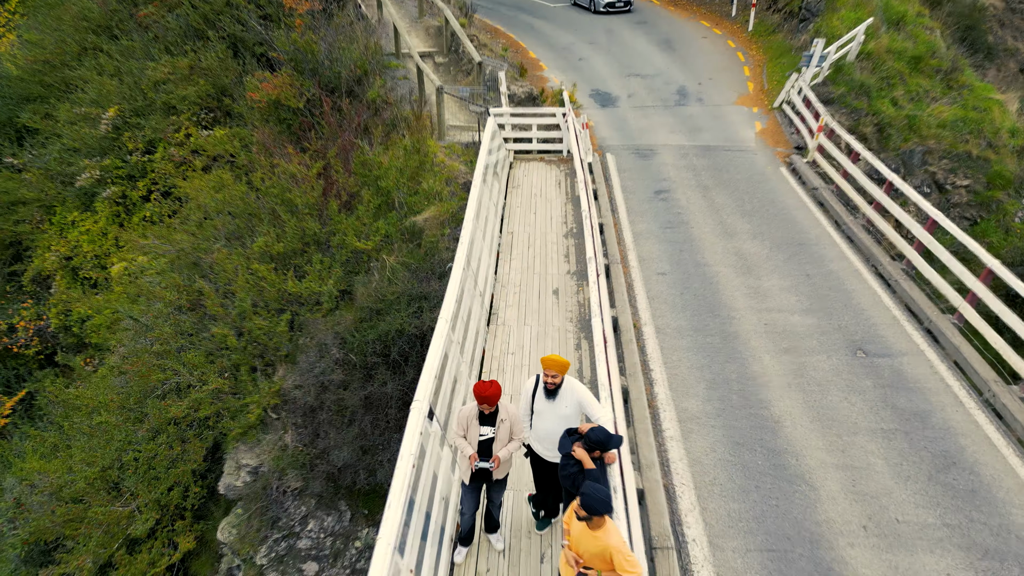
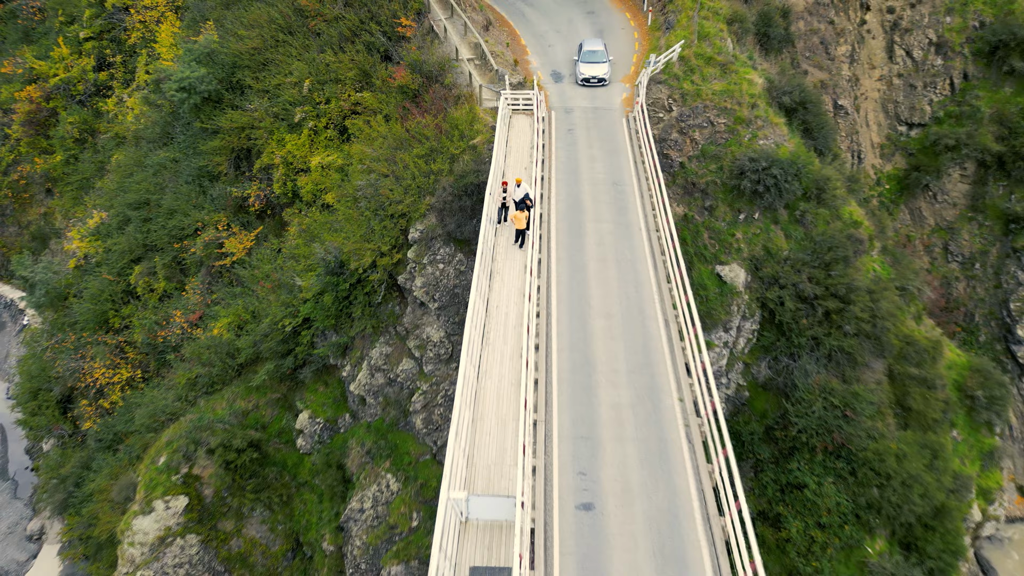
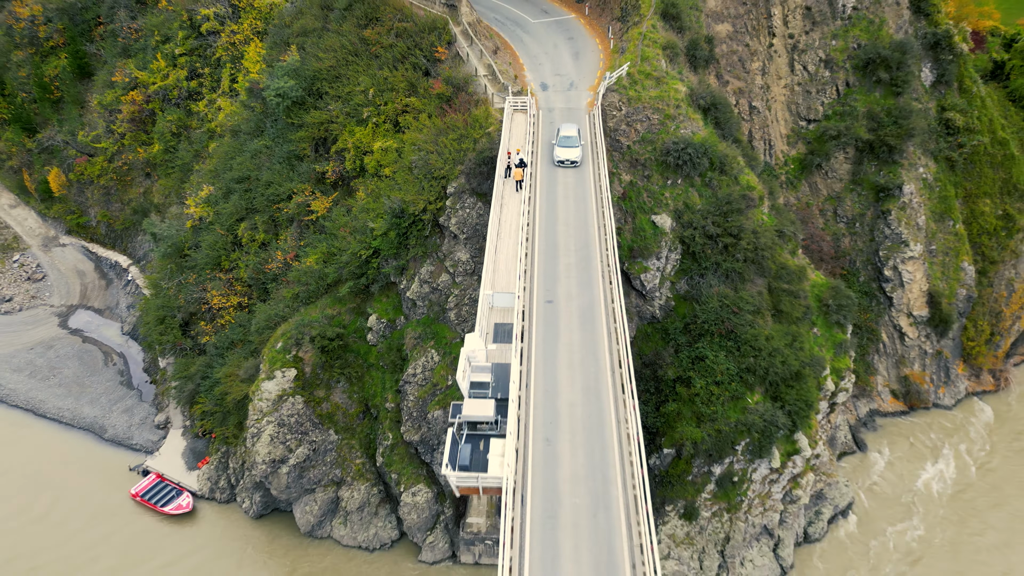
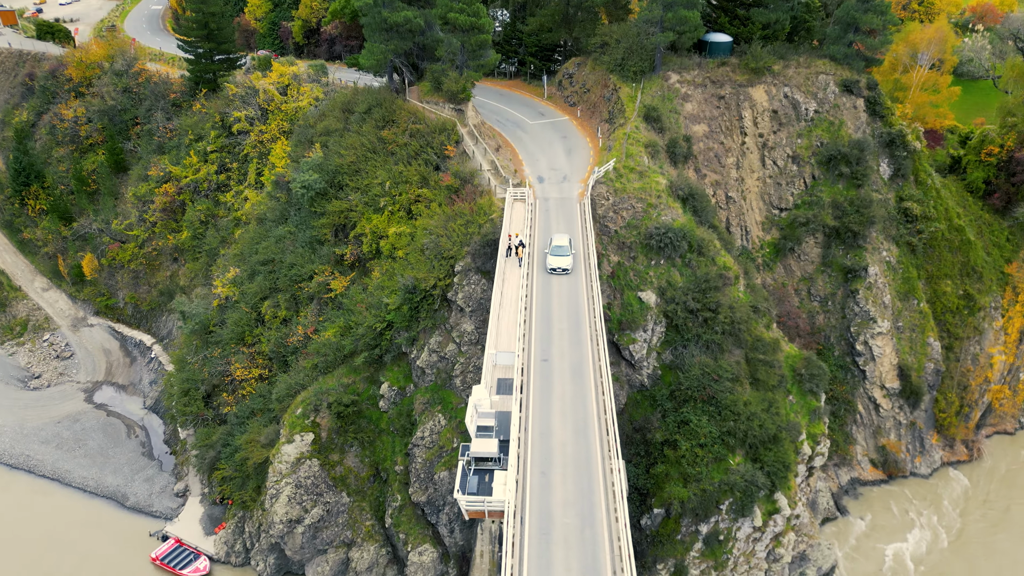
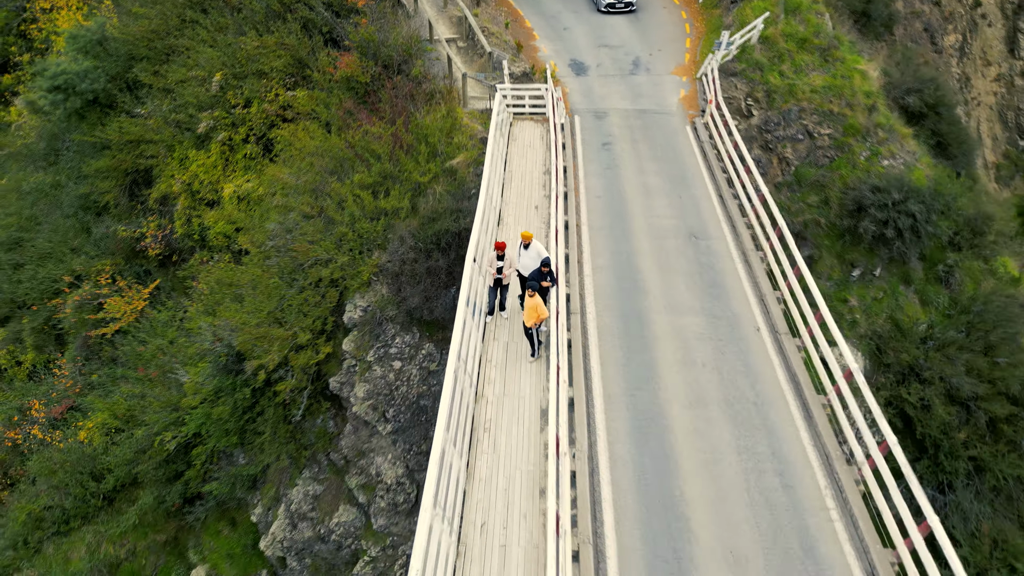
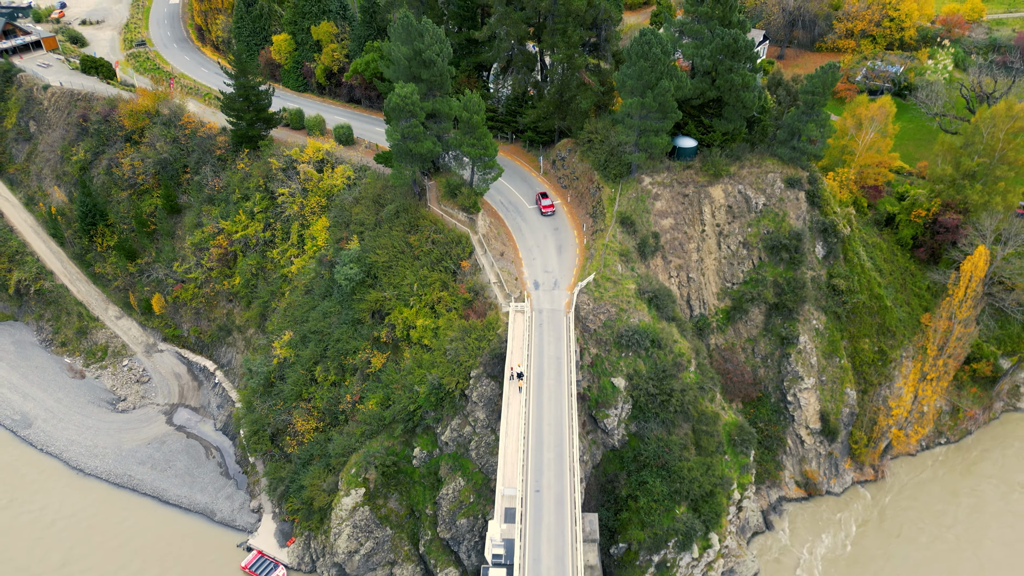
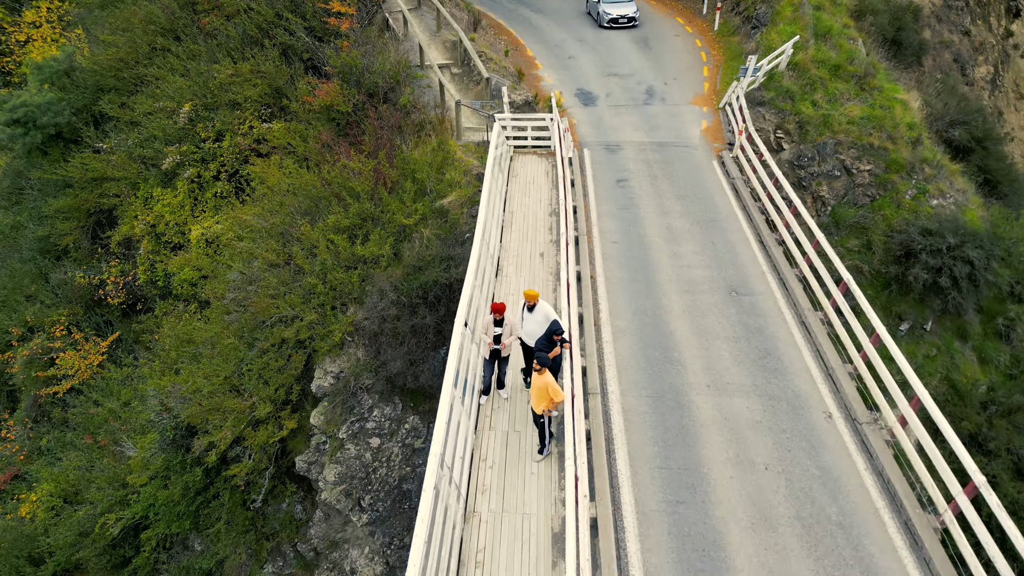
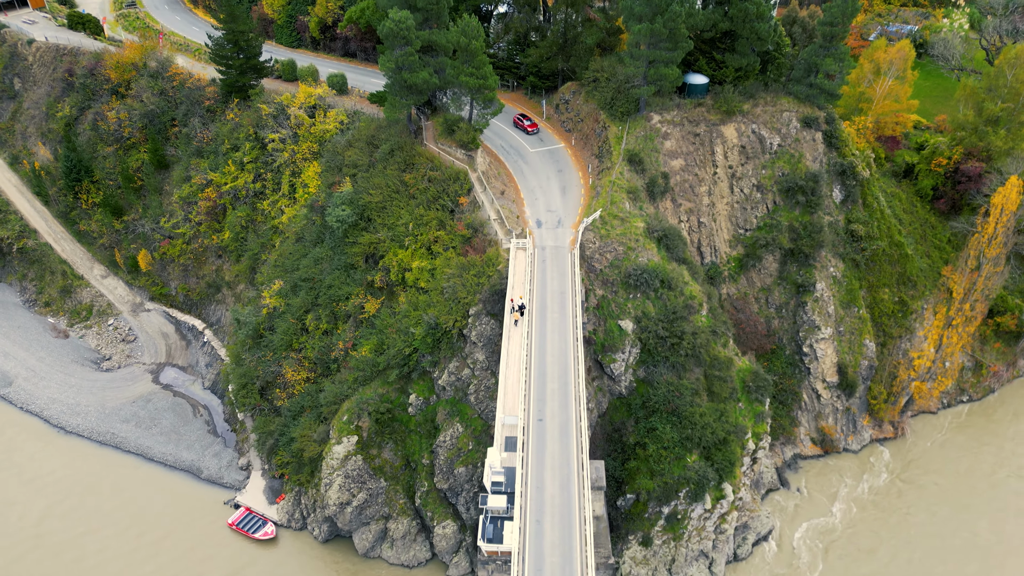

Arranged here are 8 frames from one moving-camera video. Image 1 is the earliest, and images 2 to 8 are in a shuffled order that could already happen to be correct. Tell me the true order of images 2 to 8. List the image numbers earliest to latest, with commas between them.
7, 5, 2, 3, 4, 8, 6
